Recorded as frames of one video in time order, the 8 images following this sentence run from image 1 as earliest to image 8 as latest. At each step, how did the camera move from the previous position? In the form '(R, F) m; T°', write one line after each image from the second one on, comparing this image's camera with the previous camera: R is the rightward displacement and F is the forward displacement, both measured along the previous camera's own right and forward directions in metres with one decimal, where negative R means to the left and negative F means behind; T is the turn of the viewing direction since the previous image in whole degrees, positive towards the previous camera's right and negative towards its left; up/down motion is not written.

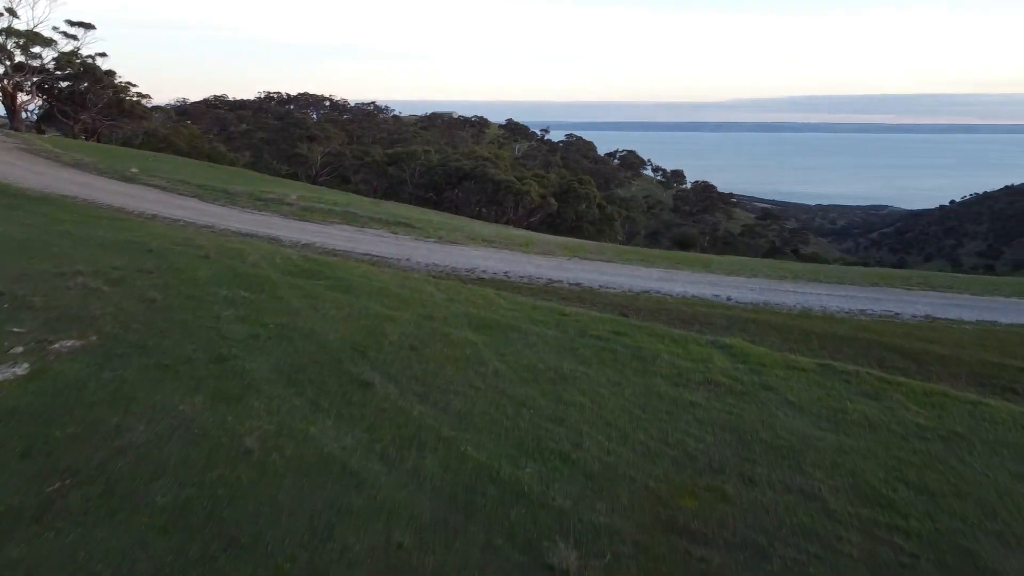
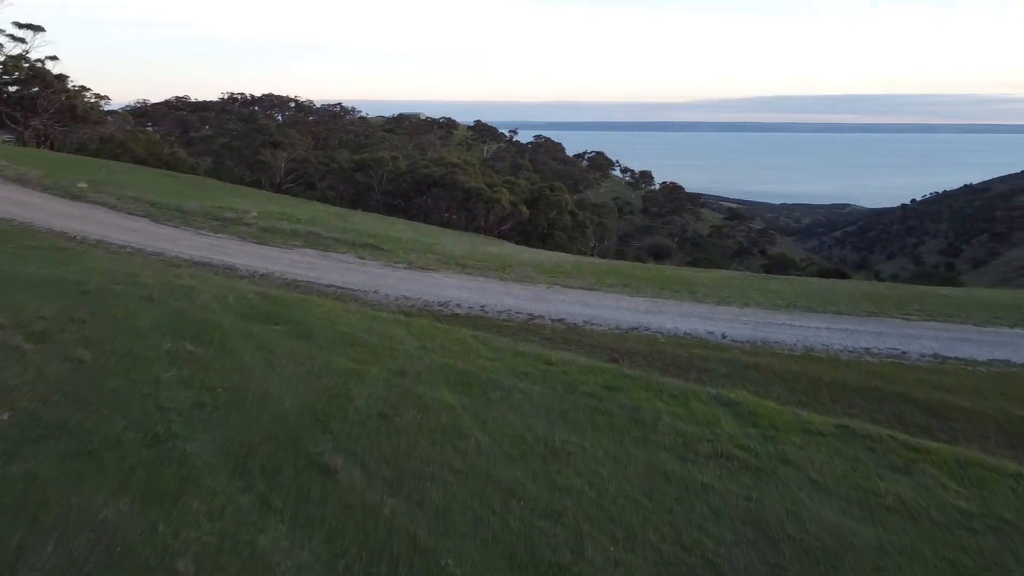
(-0.1, +0.9) m; +2°
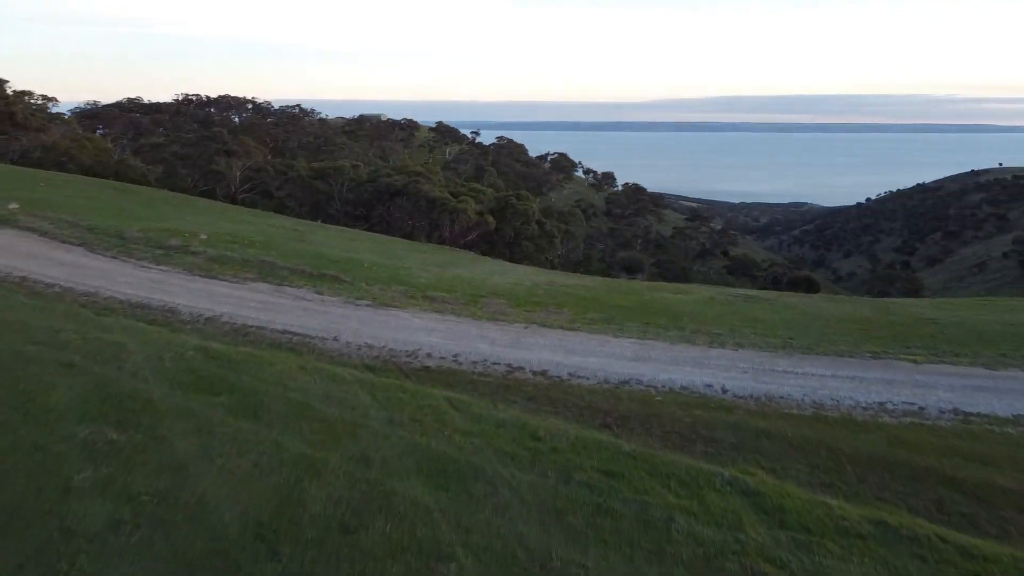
(-0.2, +1.1) m; +3°
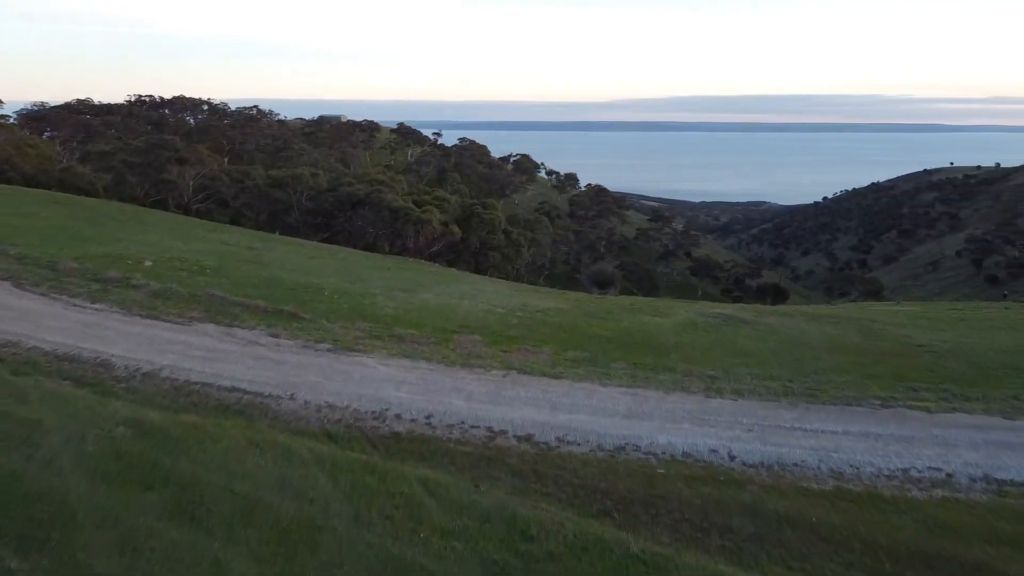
(-0.2, +1.1) m; +3°
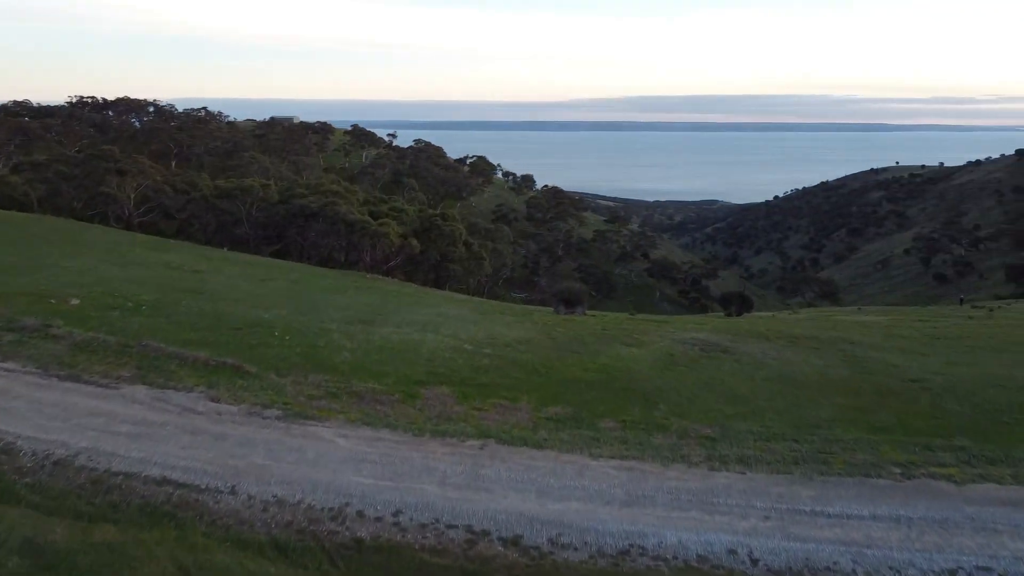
(-0.2, +1.3) m; +3°
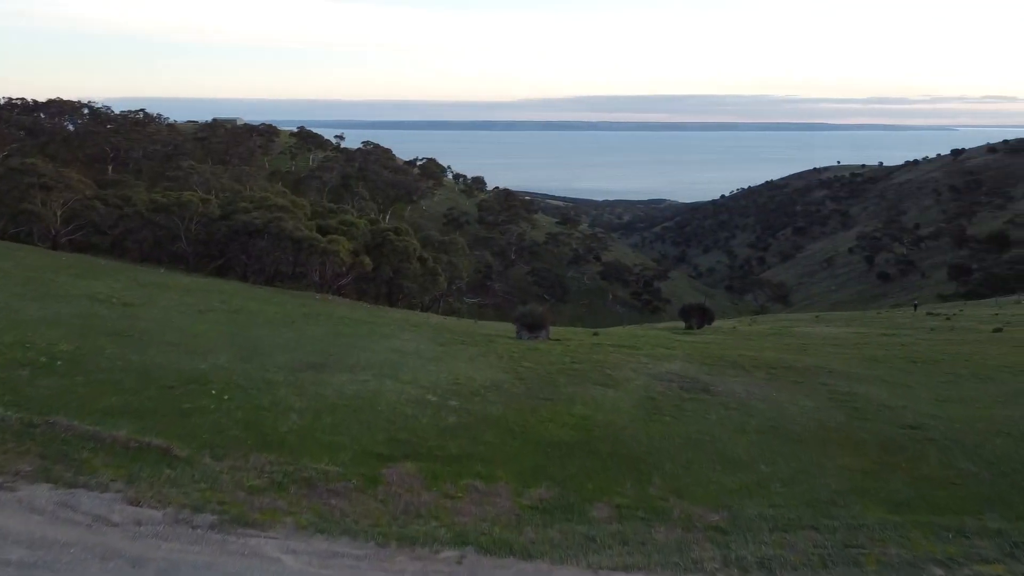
(-0.3, +1.5) m; +3°
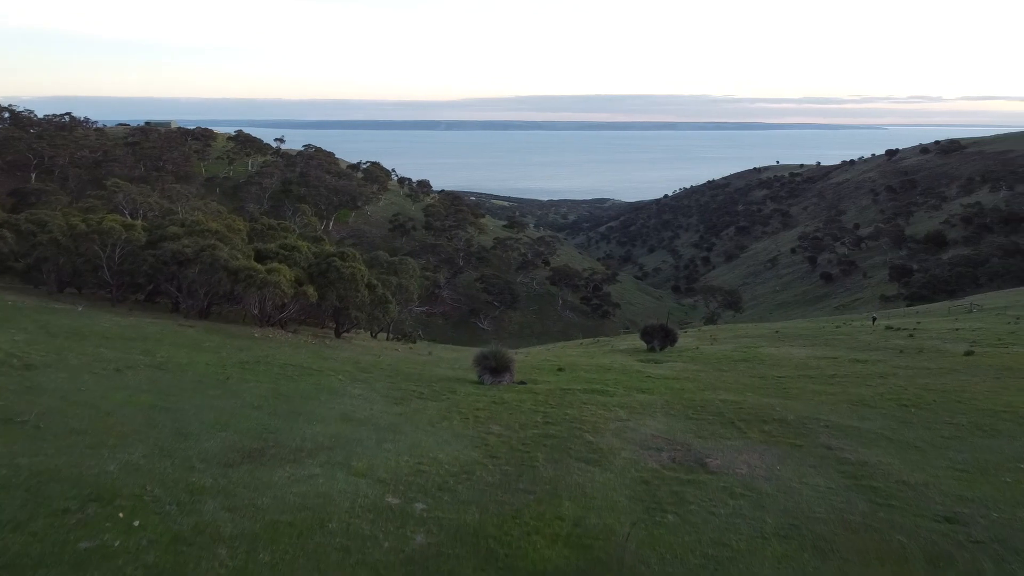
(-0.4, +2.3) m; +4°
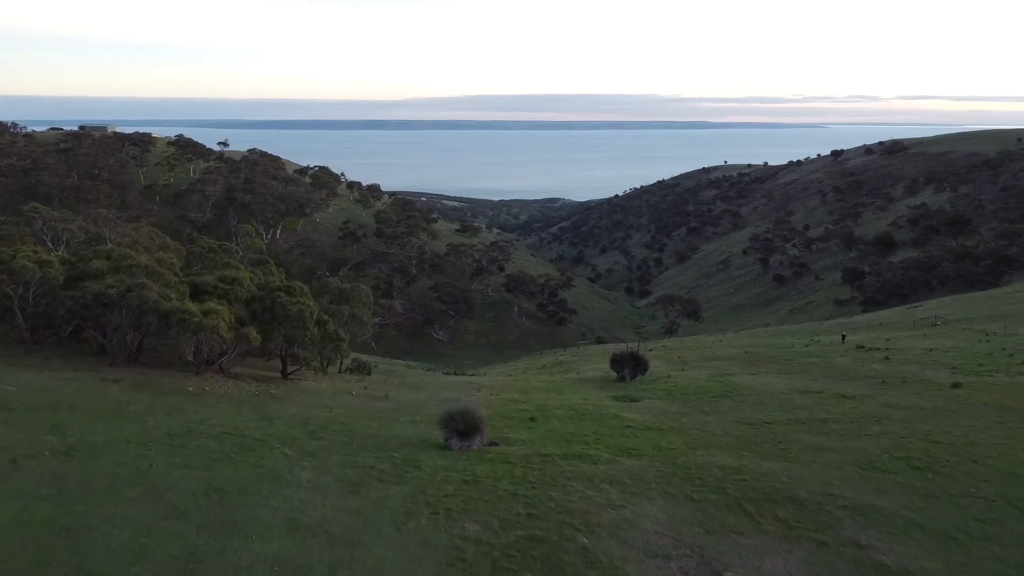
(-0.5, +2.7) m; +3°
